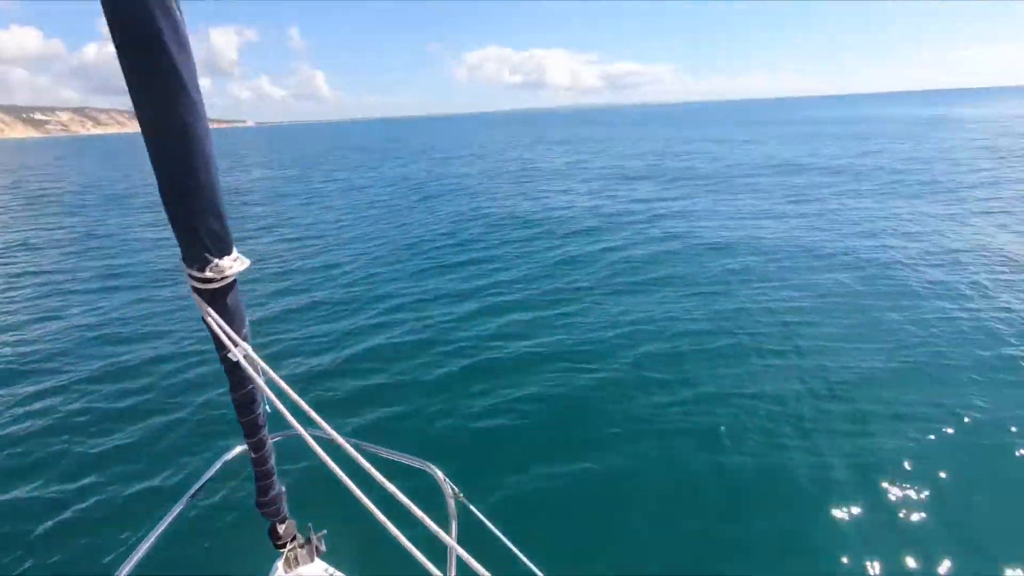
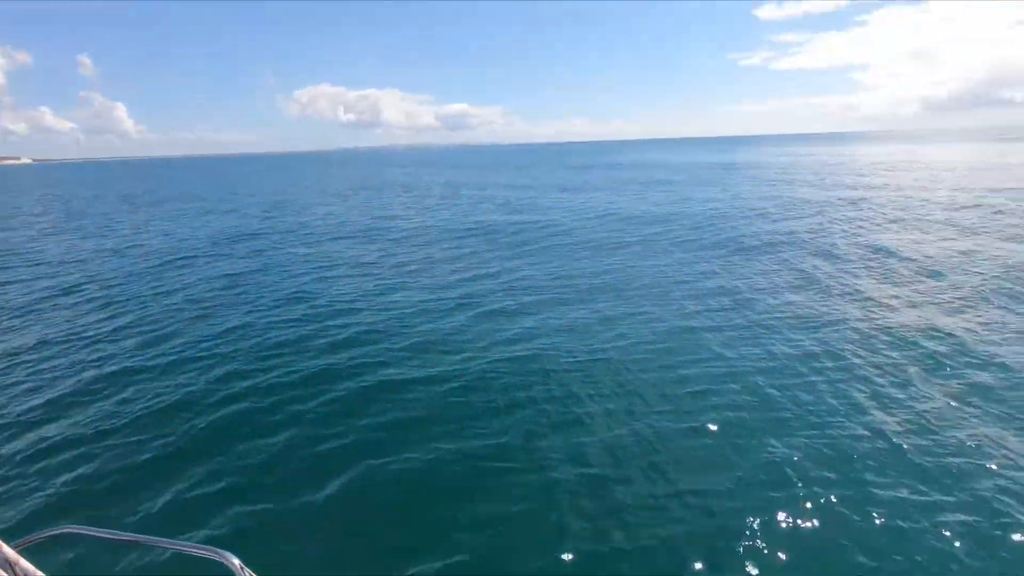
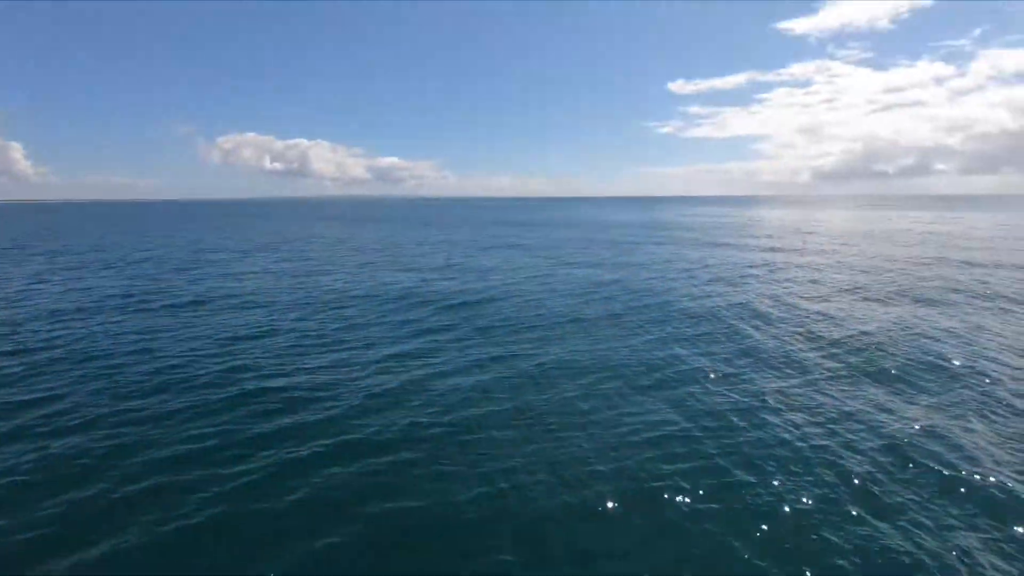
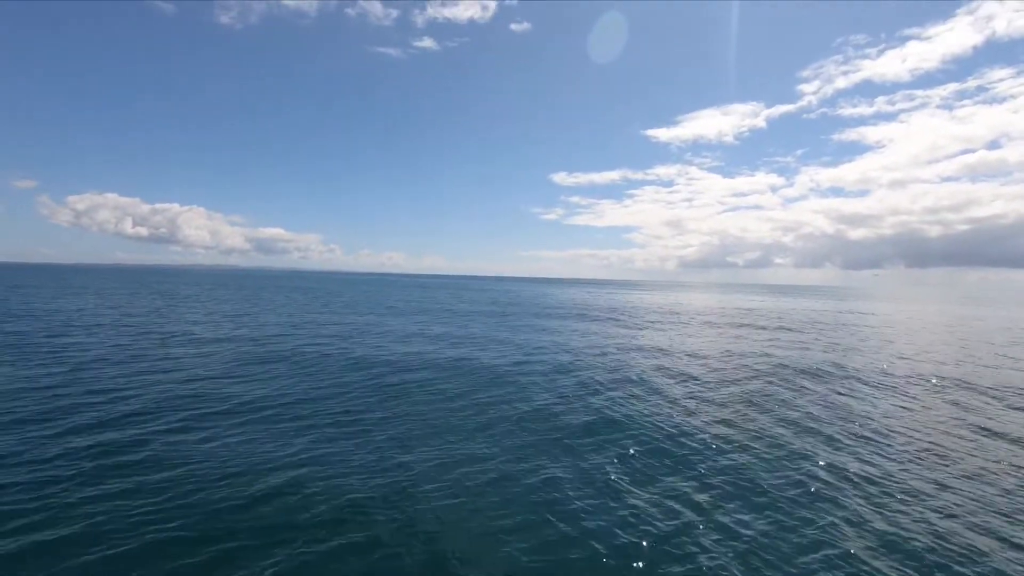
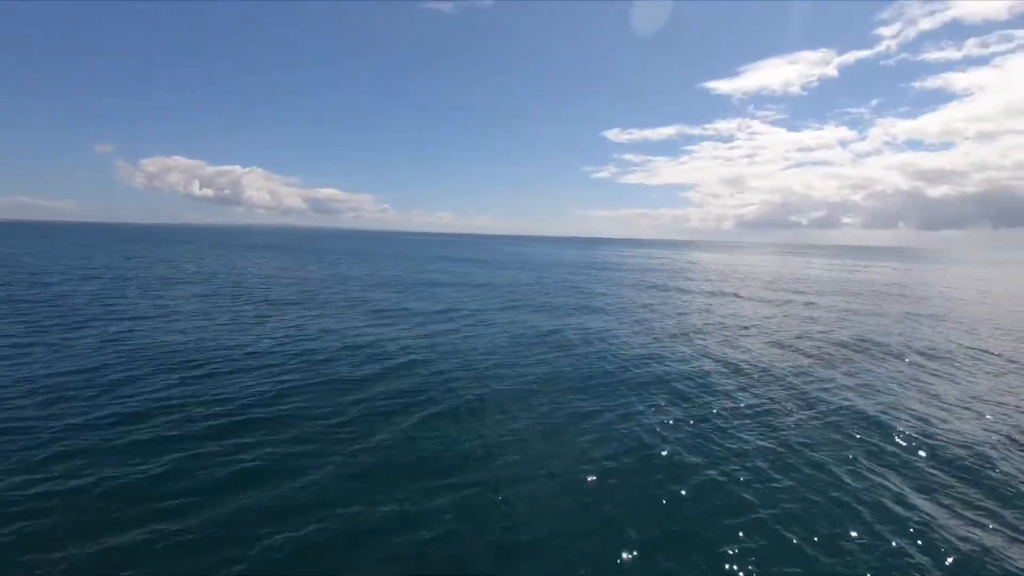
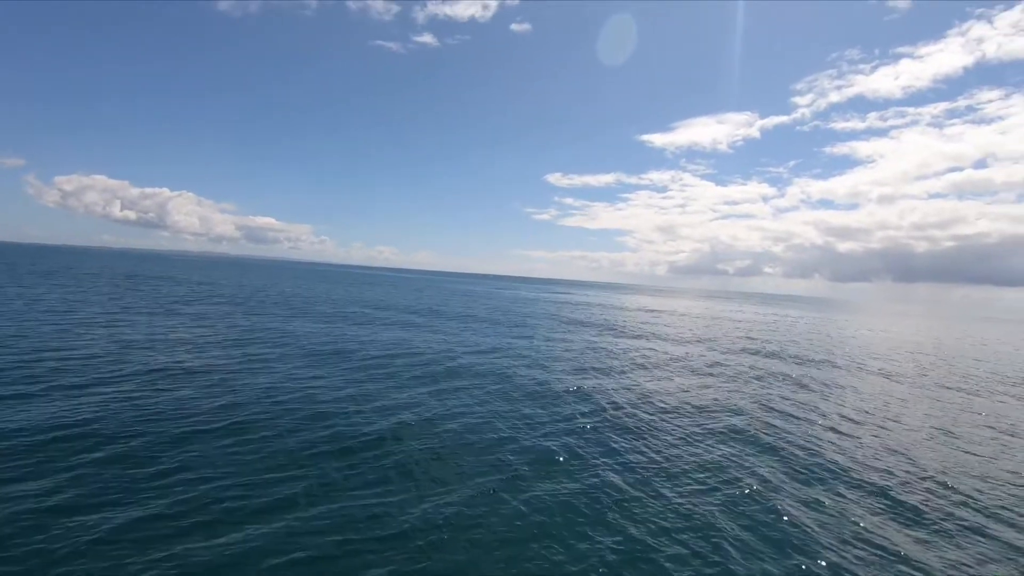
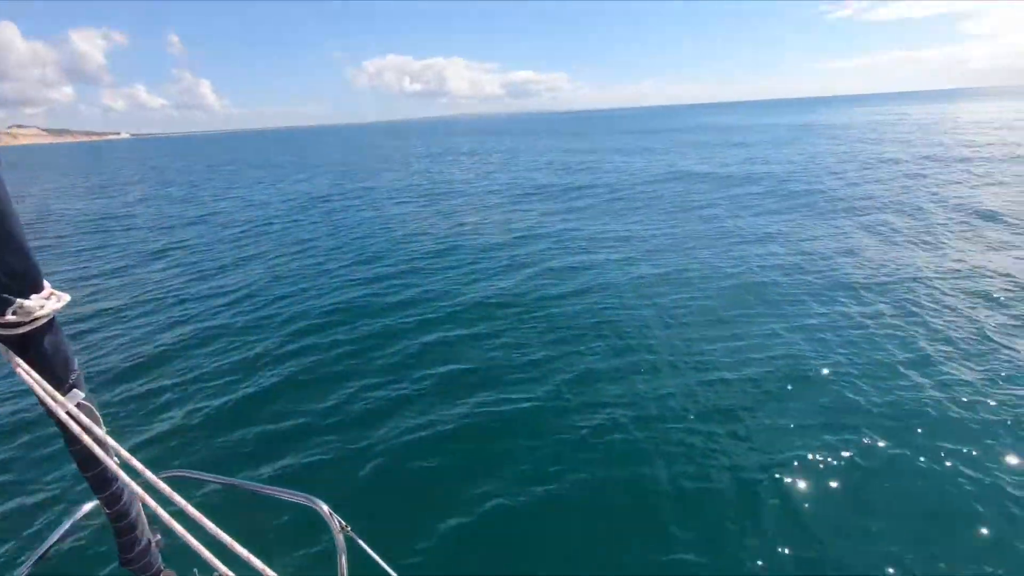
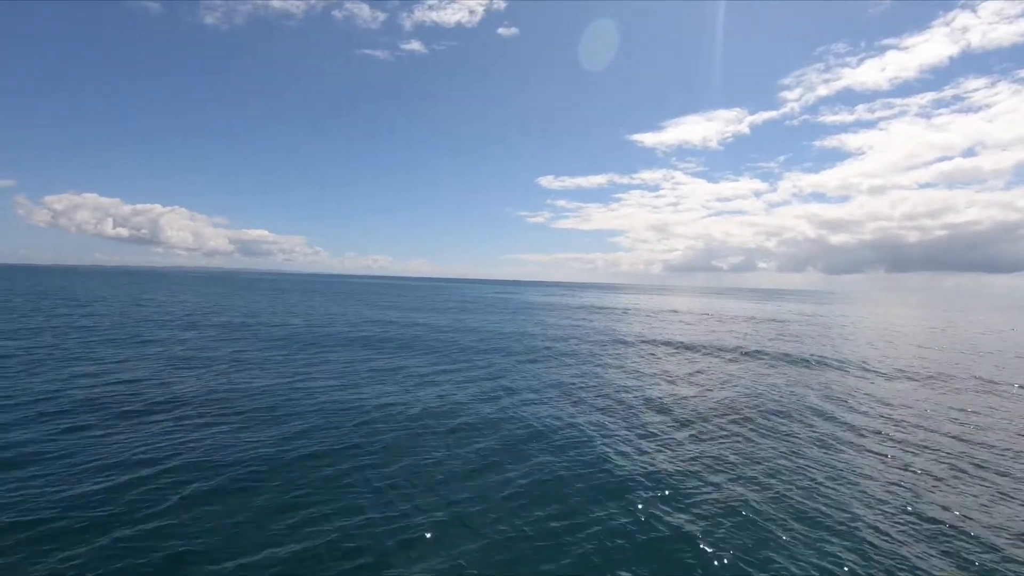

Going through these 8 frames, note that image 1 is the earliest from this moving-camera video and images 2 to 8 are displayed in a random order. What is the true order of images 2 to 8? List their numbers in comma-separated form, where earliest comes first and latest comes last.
7, 2, 3, 5, 6, 8, 4
